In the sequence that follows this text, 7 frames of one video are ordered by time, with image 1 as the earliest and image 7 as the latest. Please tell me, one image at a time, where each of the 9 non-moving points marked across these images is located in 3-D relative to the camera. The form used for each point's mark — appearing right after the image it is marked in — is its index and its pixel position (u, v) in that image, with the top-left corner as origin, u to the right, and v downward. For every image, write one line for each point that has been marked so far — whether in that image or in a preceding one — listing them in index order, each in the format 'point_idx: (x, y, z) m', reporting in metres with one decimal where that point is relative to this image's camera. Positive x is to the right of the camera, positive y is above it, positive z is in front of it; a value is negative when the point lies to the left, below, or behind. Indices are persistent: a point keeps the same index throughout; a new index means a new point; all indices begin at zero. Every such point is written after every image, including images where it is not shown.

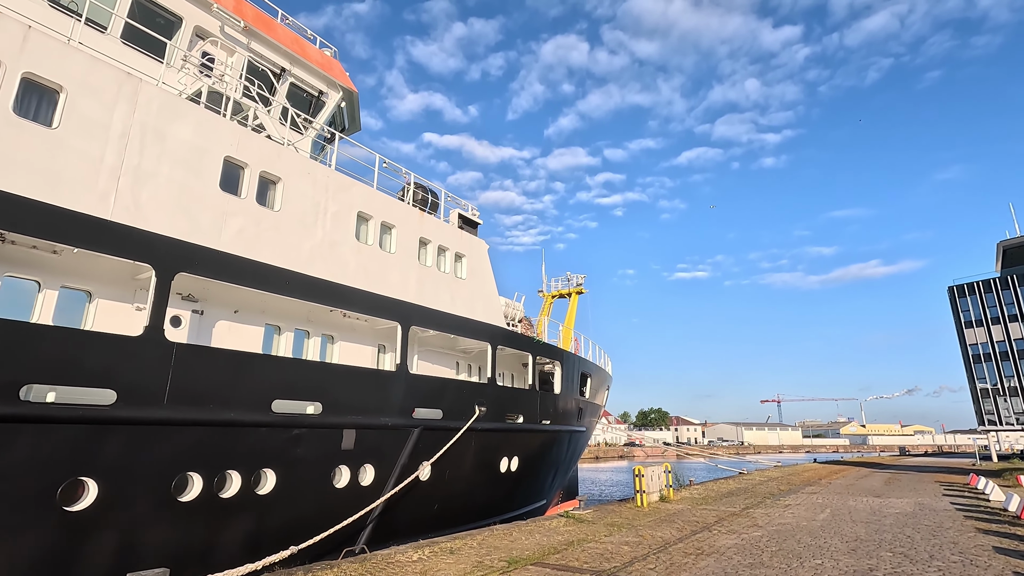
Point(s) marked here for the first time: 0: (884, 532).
0: (+5.4, -3.6, +7.7) m
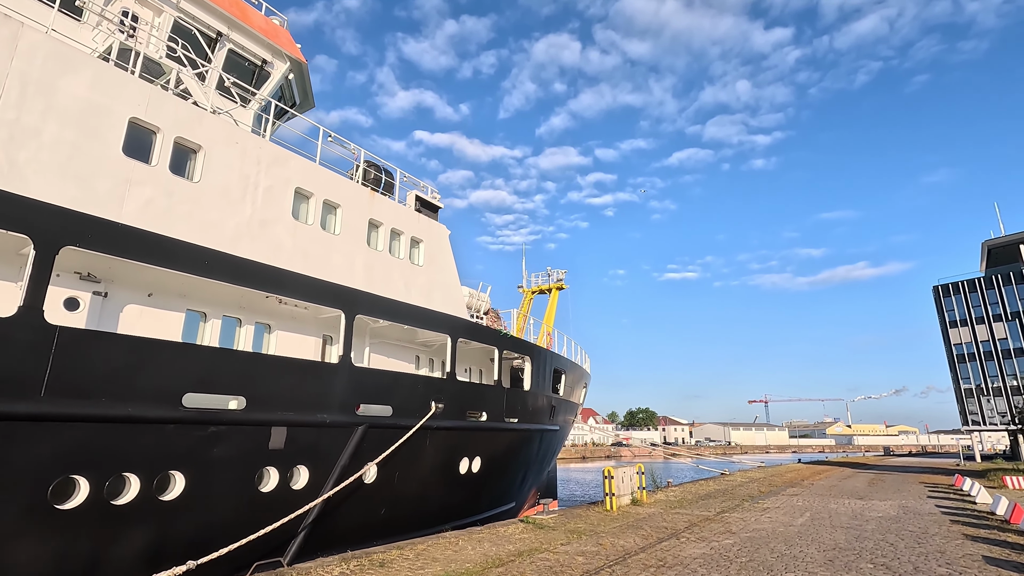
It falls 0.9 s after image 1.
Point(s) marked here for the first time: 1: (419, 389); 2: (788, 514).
0: (+4.7, -3.4, +7.1) m
1: (-1.5, -1.7, +8.8) m
2: (+5.0, -4.1, +9.6) m
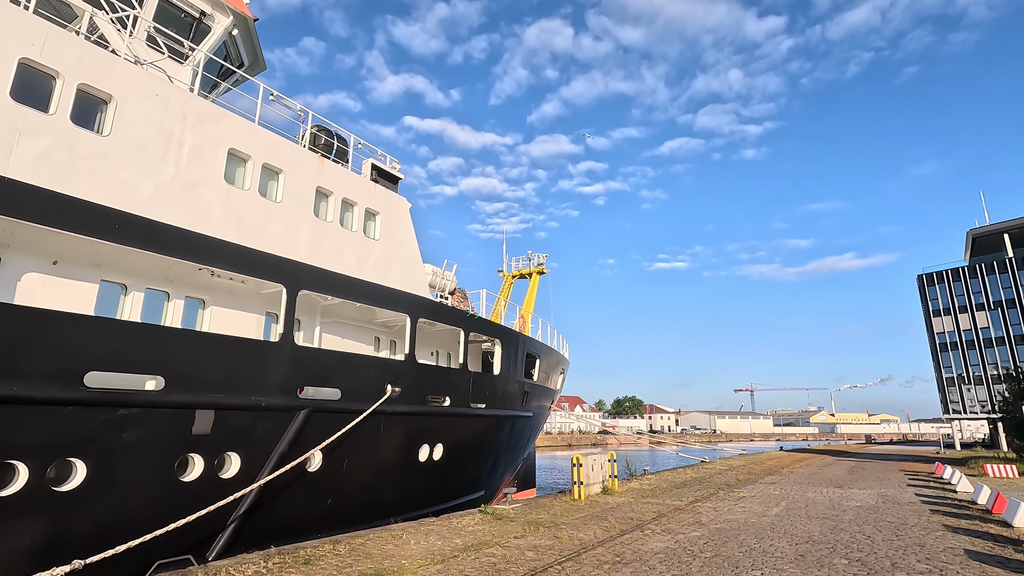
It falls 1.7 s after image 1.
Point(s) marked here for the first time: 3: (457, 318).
0: (+4.1, -3.1, +6.6) m
1: (-2.2, -1.3, +8.2) m
2: (+4.3, -3.7, +9.2) m
3: (-1.1, -0.6, +10.2) m
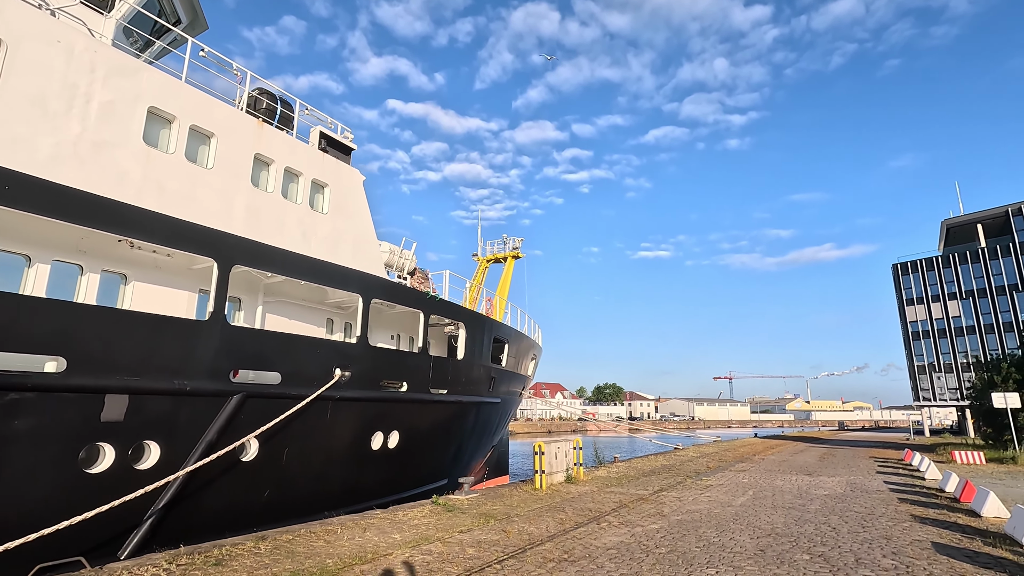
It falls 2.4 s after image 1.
0: (+3.5, -2.8, +6.3) m
1: (-2.8, -0.9, +7.6) m
2: (+3.7, -3.4, +8.9) m
3: (-1.8, -0.2, +9.7) m
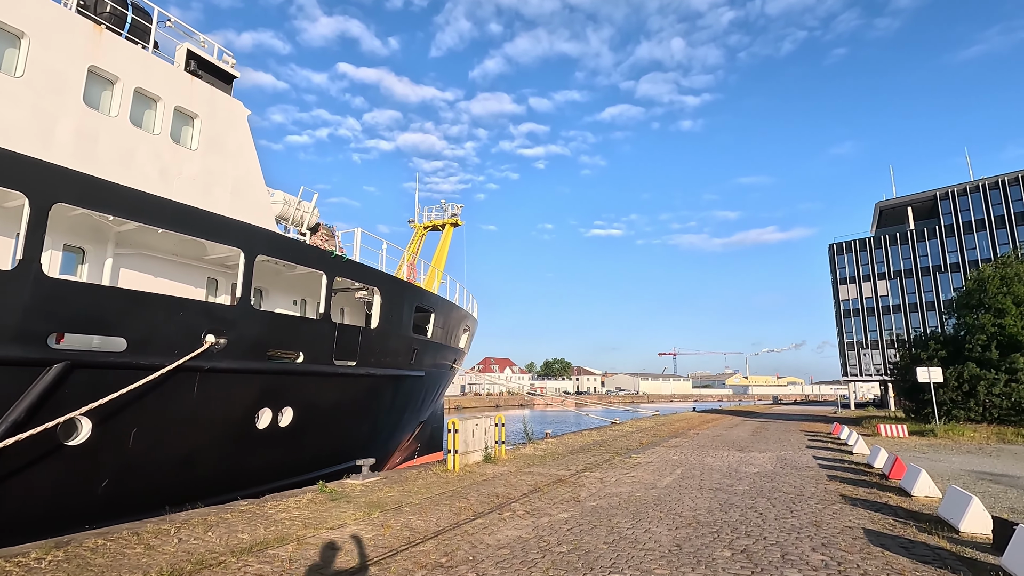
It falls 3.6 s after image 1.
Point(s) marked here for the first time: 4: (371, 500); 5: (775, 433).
0: (+2.3, -2.4, +5.7) m
1: (-4.0, -0.3, +6.4) m
2: (+2.3, -2.9, +8.3) m
3: (-3.1, +0.5, +8.5) m
4: (-1.6, -2.4, +6.1) m
5: (+8.7, -4.8, +17.4) m
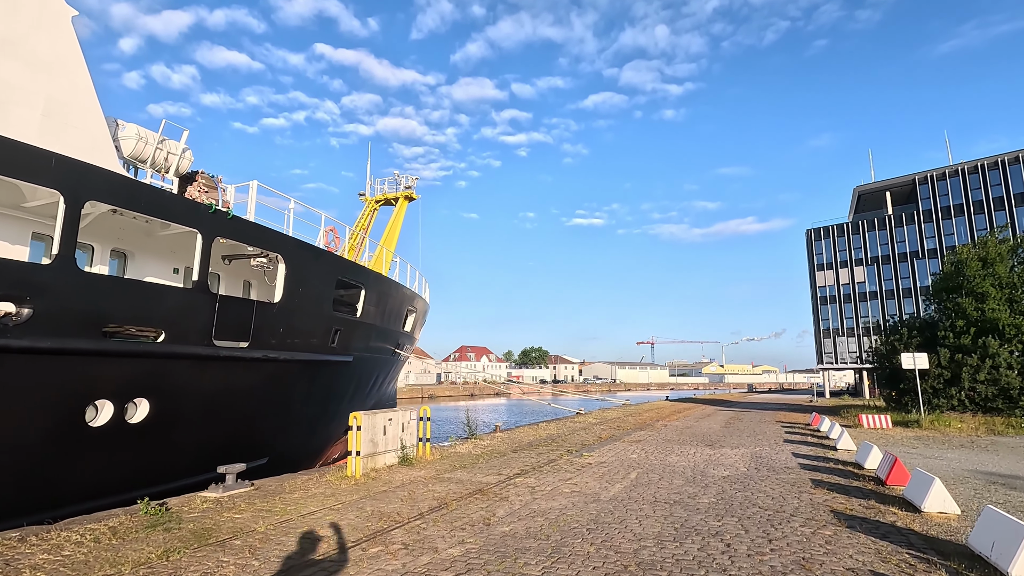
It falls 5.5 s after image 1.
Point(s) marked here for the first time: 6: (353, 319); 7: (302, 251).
0: (+1.4, -2.0, +4.2) m
1: (-5.0, +0.1, +4.6) m
2: (+1.2, -2.4, +6.8) m
3: (-4.2, +1.0, +6.7) m
4: (-2.6, -2.0, +4.5) m
5: (+7.3, -4.2, +16.2) m
6: (-3.1, -0.6, +10.4) m
7: (-3.4, +0.6, +8.7) m
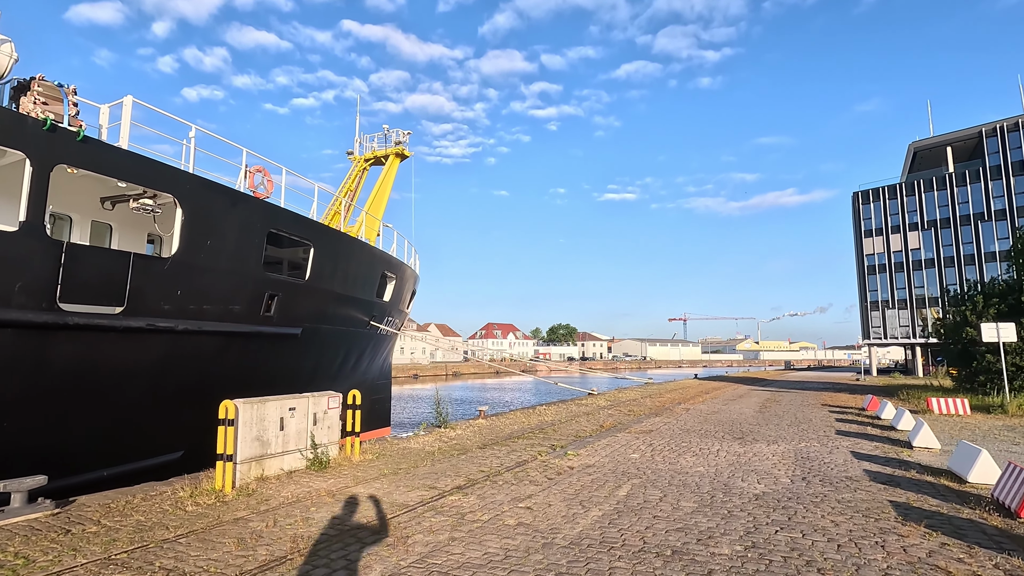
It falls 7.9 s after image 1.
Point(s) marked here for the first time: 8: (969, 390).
0: (+0.7, -1.5, +2.1) m
1: (-5.7, +0.6, +2.9) m
2: (+0.7, -1.8, +4.8) m
3: (-4.7, +1.5, +4.9) m
4: (-3.3, -1.5, +2.6) m
5: (+7.4, -3.1, +13.8) m
6: (-3.5, +0.1, +8.5) m
7: (-3.9, +1.2, +6.8) m
8: (+16.0, -3.6, +18.5) m
